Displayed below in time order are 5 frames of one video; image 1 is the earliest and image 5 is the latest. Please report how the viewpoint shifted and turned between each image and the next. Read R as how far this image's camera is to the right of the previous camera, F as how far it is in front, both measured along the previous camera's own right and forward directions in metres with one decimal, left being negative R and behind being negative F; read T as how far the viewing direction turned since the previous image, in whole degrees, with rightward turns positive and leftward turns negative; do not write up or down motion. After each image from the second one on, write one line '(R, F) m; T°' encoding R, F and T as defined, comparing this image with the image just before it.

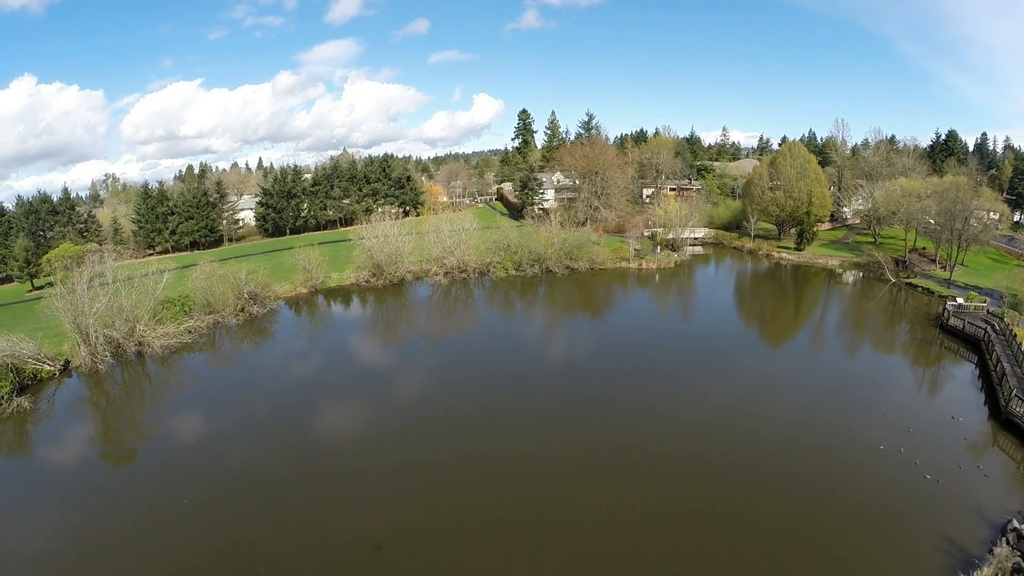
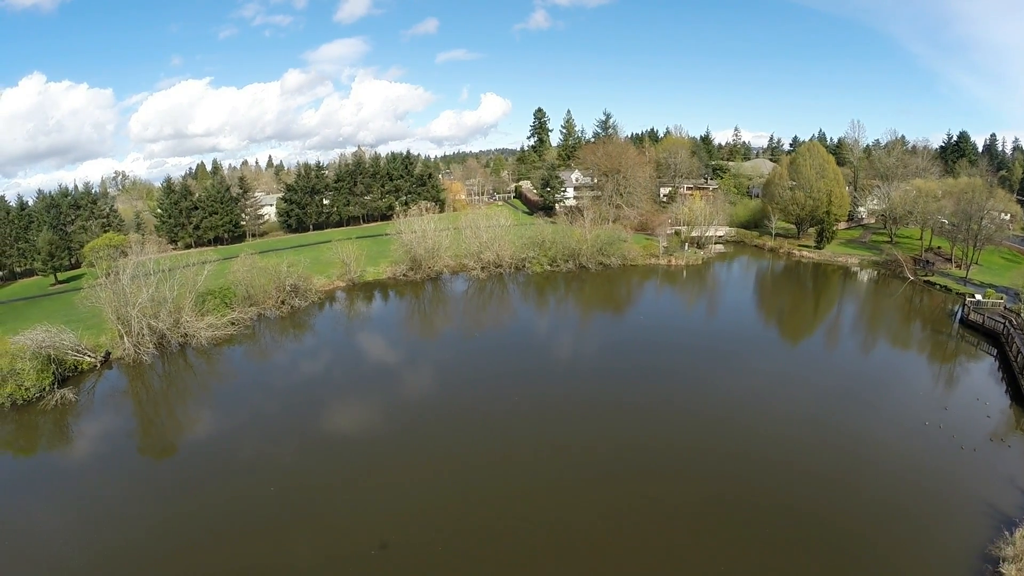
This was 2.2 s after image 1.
(-1.1, -0.4) m; 0°
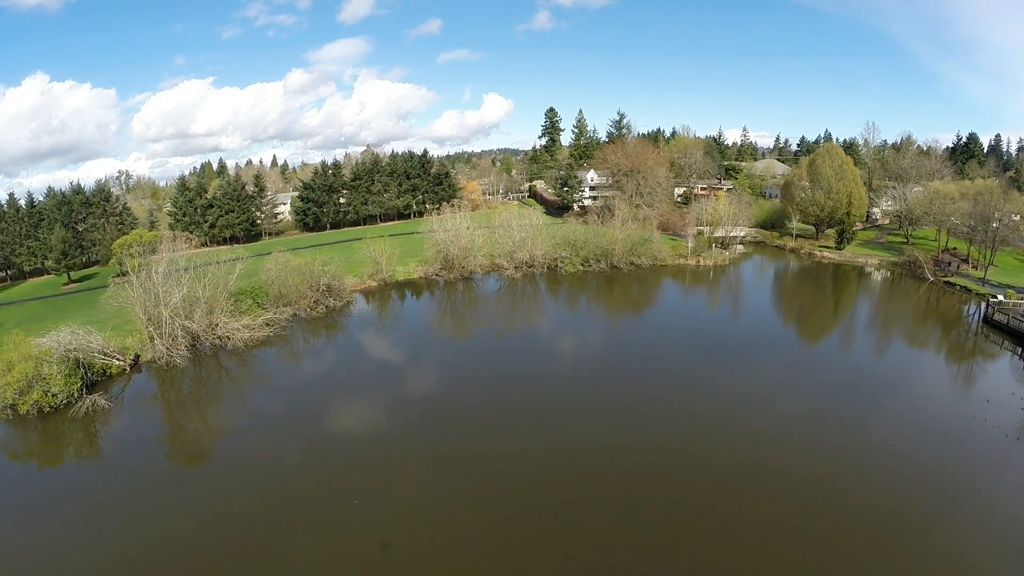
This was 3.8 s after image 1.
(-1.1, -0.1) m; 0°
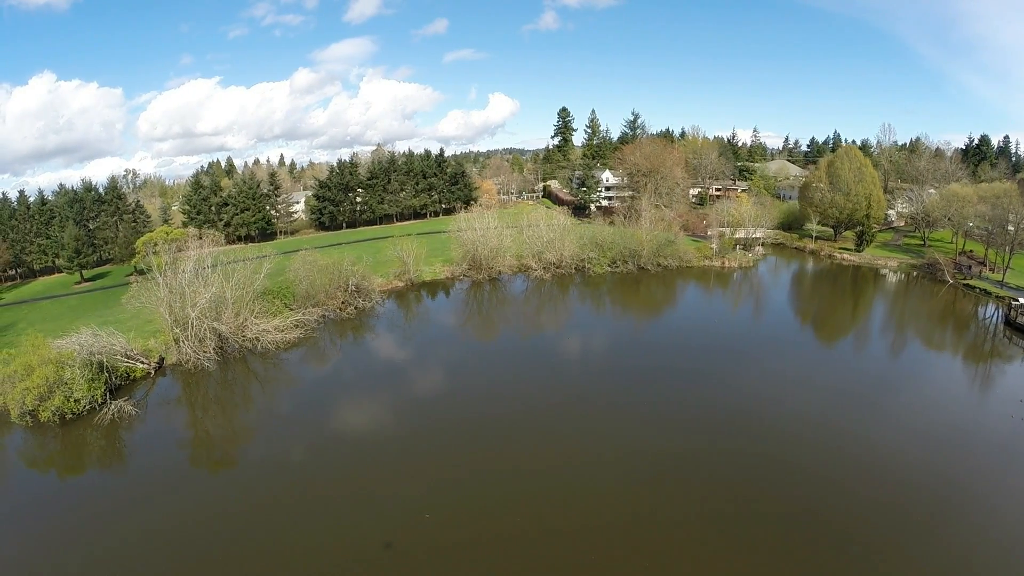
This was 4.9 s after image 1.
(-0.9, 0.0) m; 0°
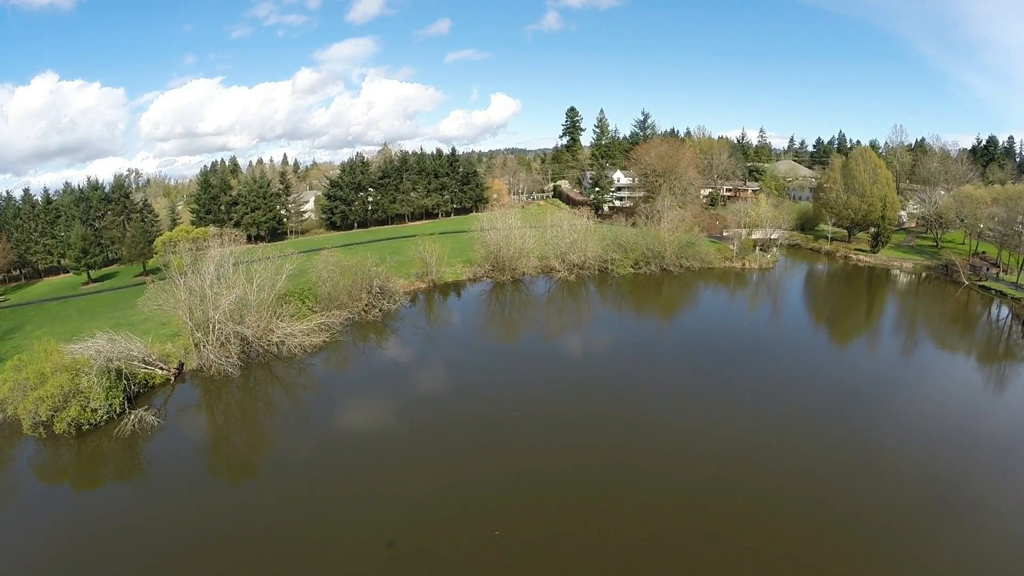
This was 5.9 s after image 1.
(-0.8, 0.0) m; 0°
